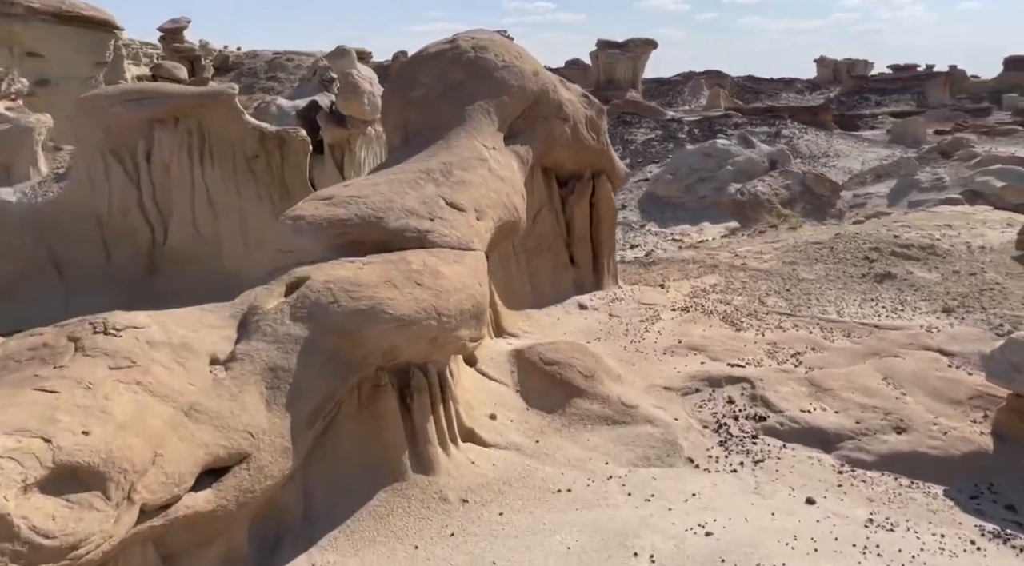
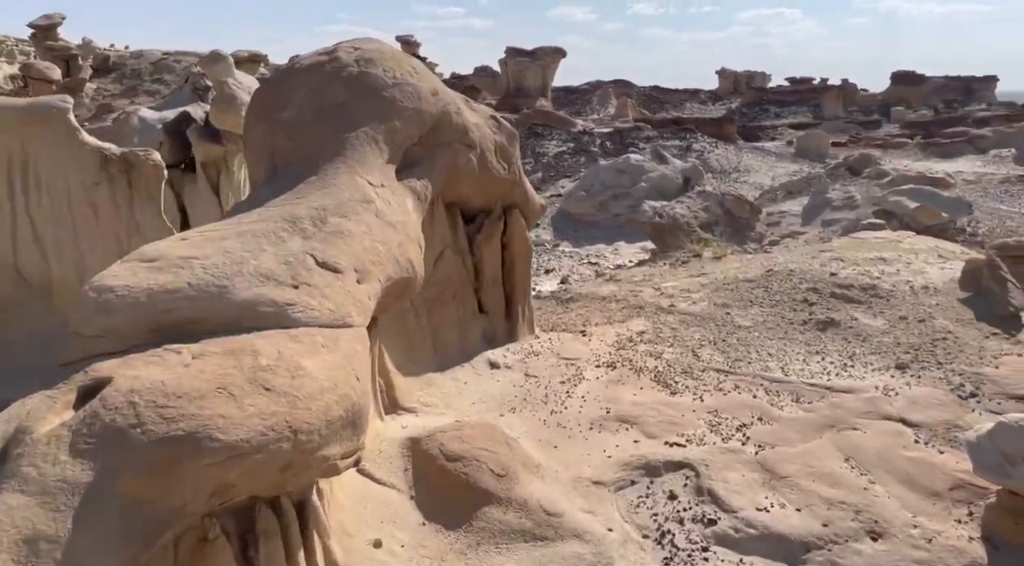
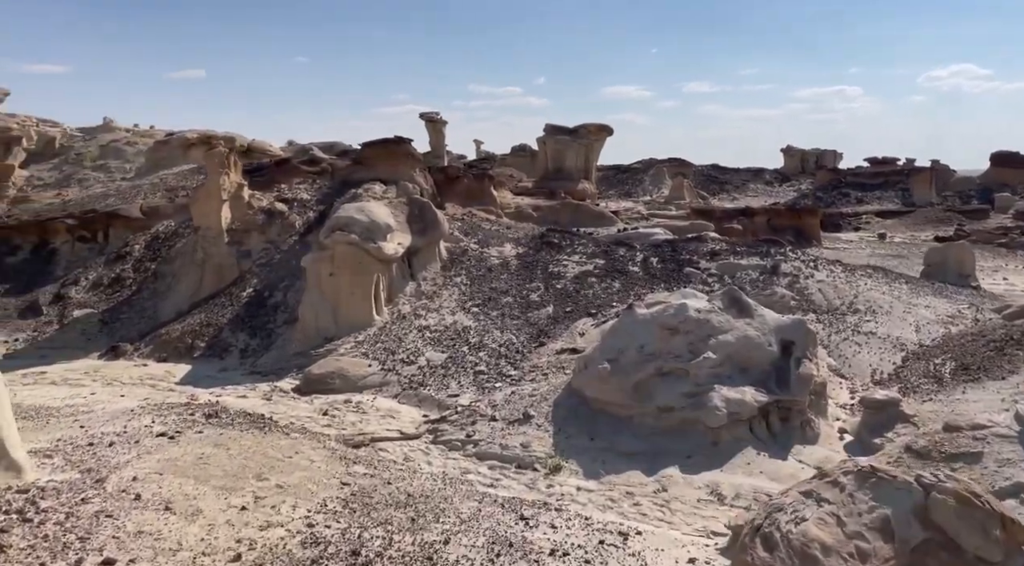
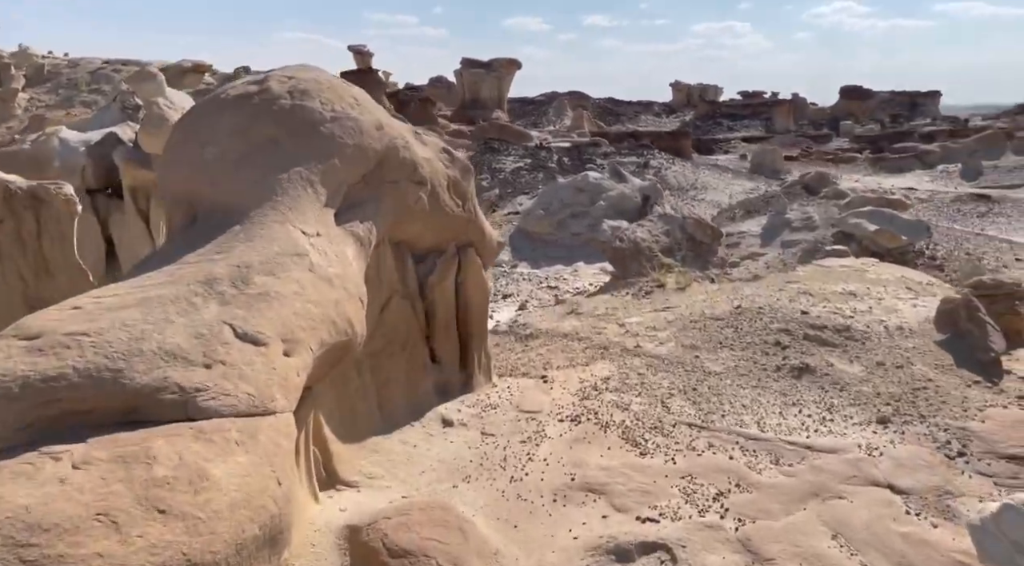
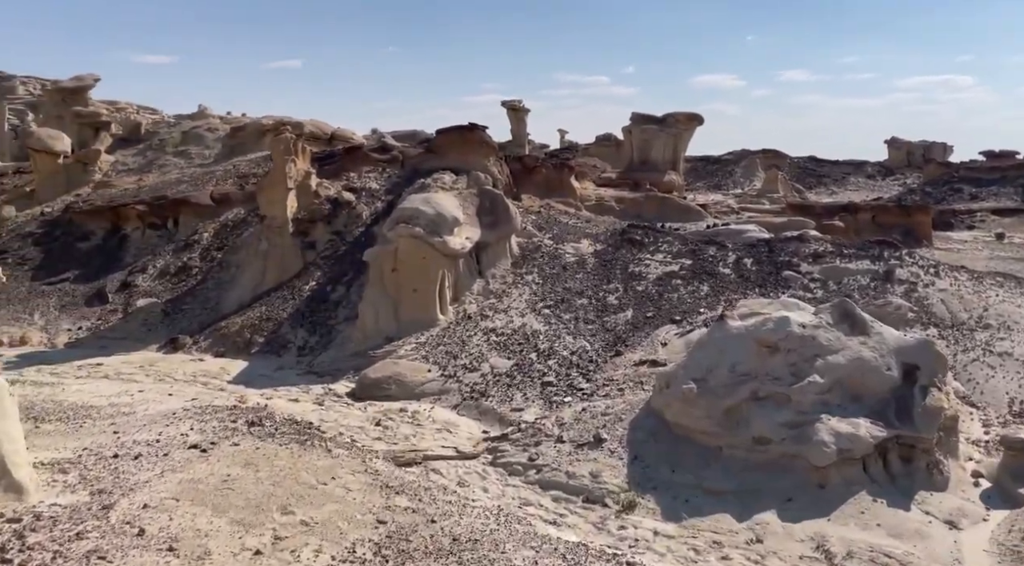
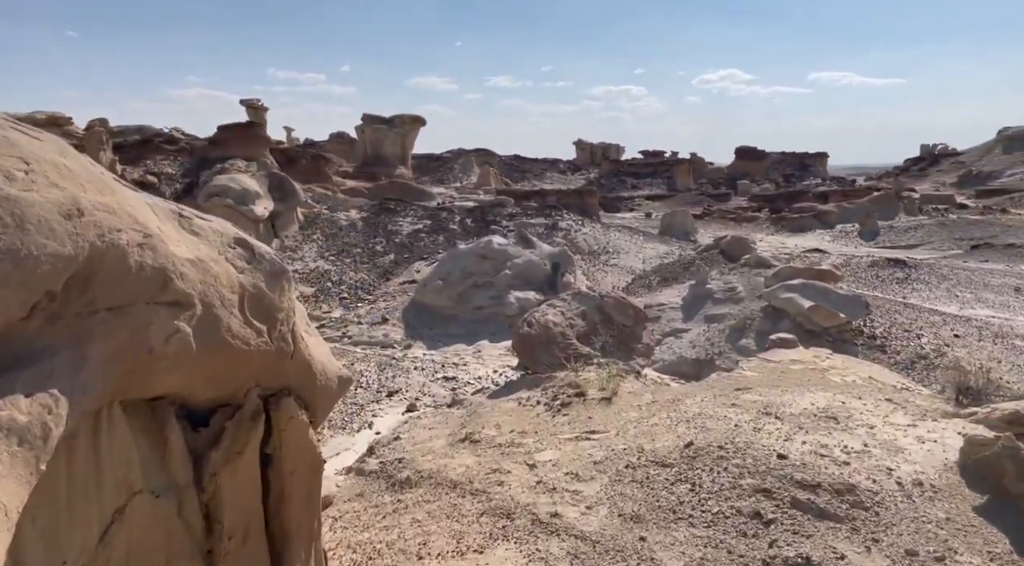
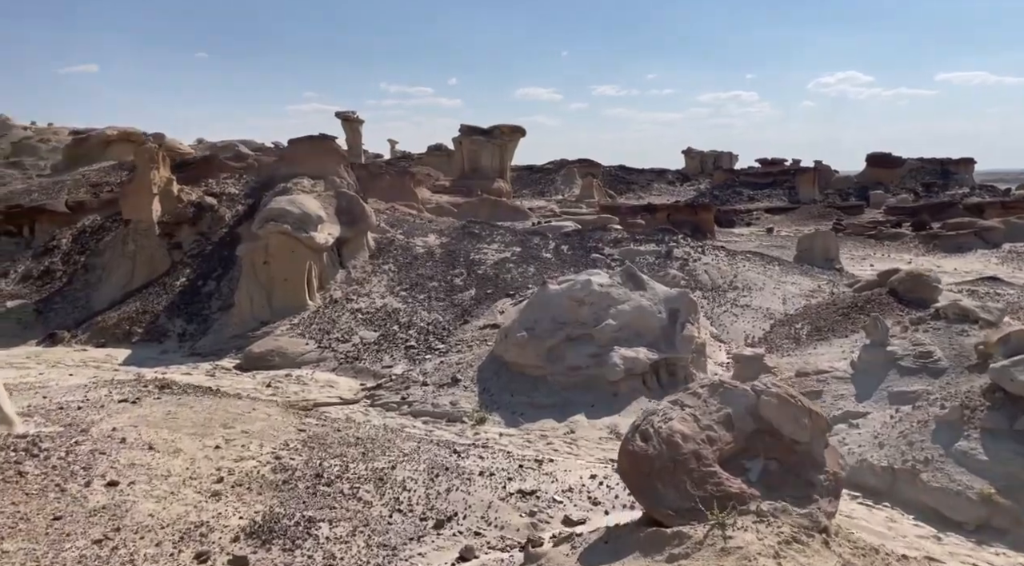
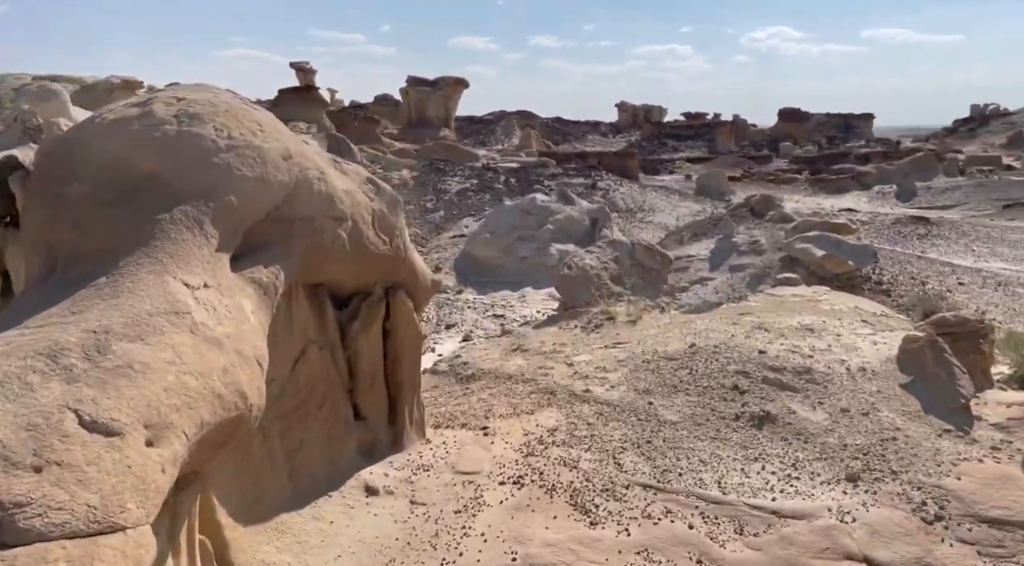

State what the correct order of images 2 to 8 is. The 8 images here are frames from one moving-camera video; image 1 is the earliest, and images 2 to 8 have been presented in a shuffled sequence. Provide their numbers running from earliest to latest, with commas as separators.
2, 4, 8, 6, 7, 3, 5
